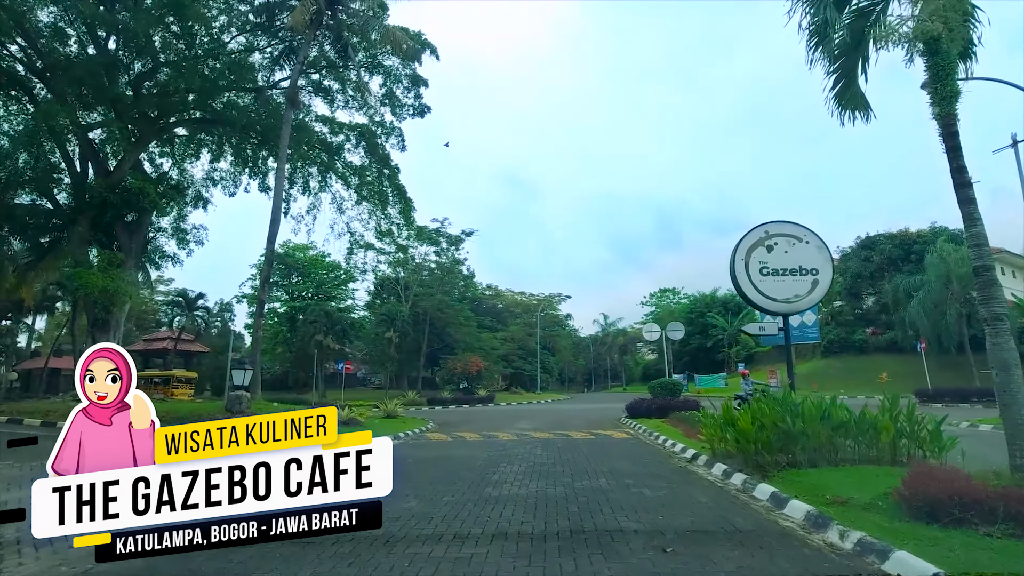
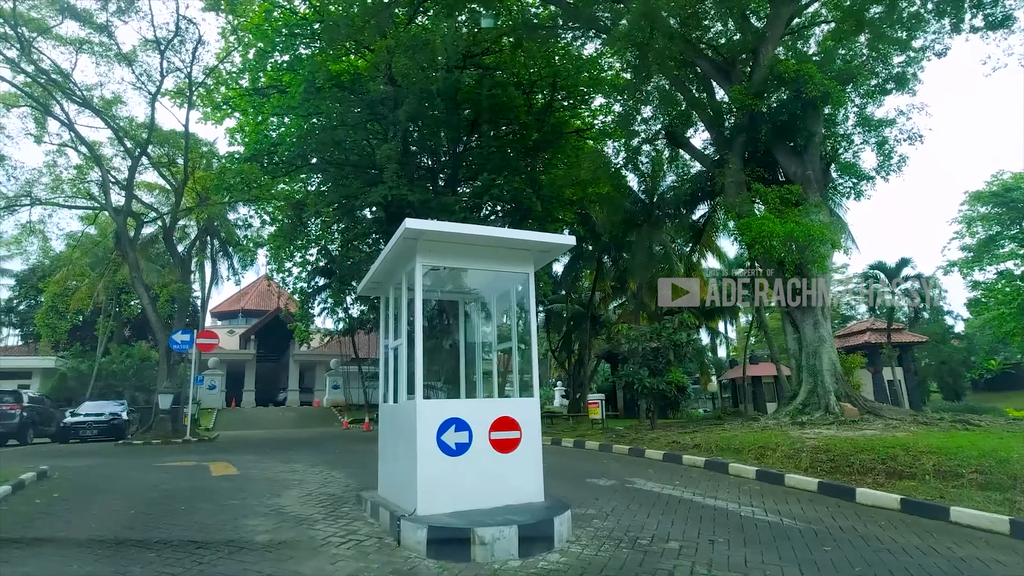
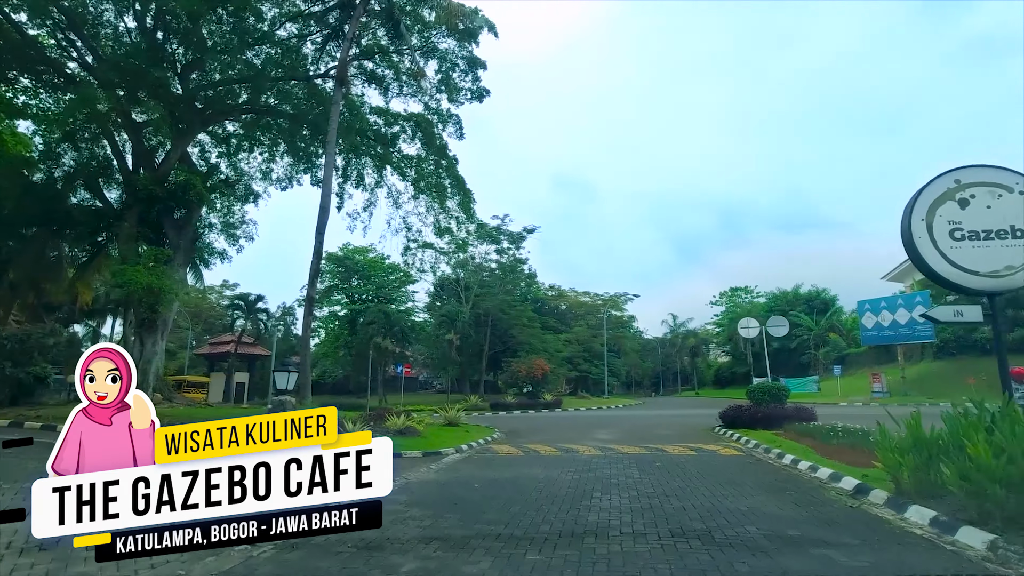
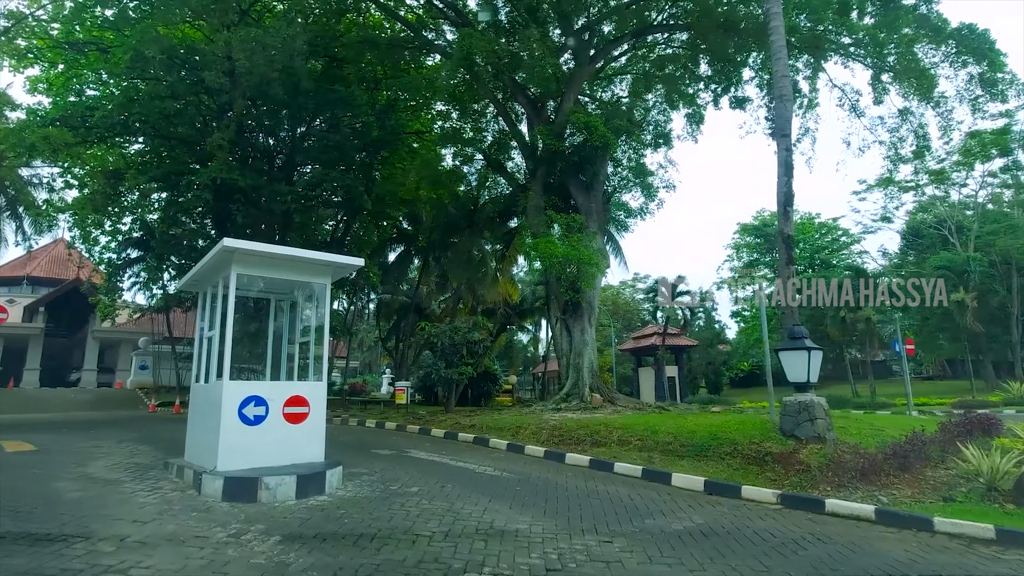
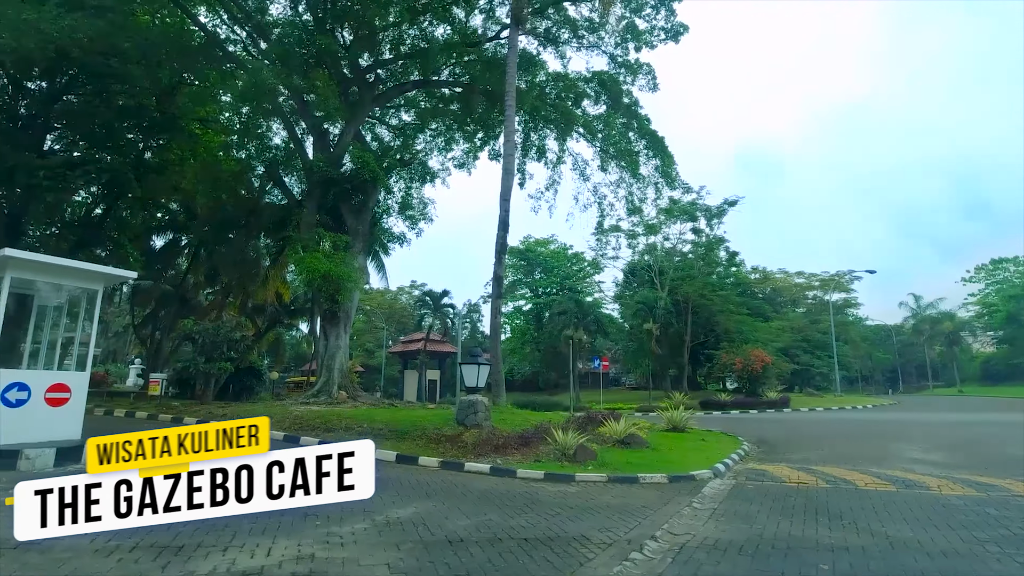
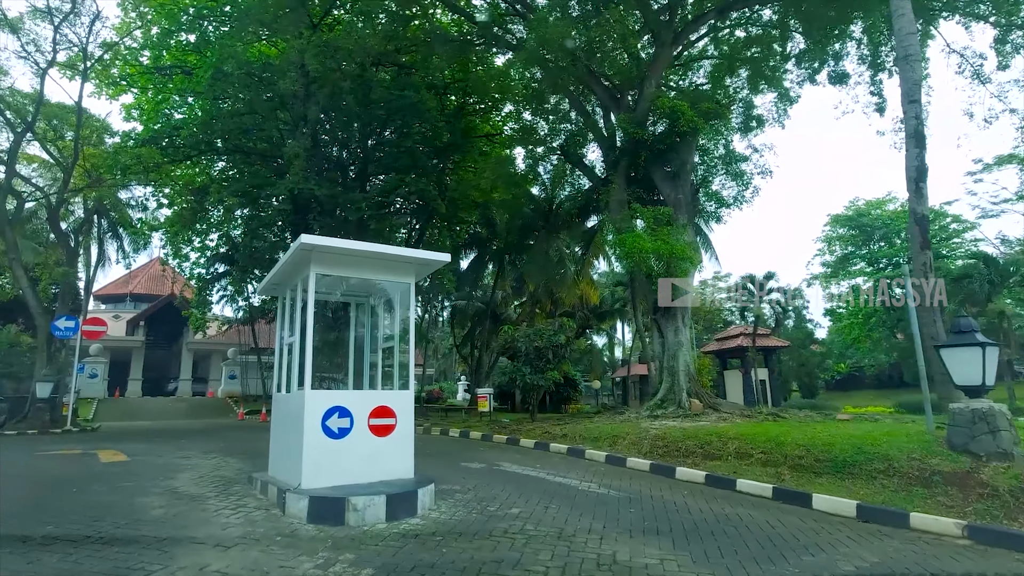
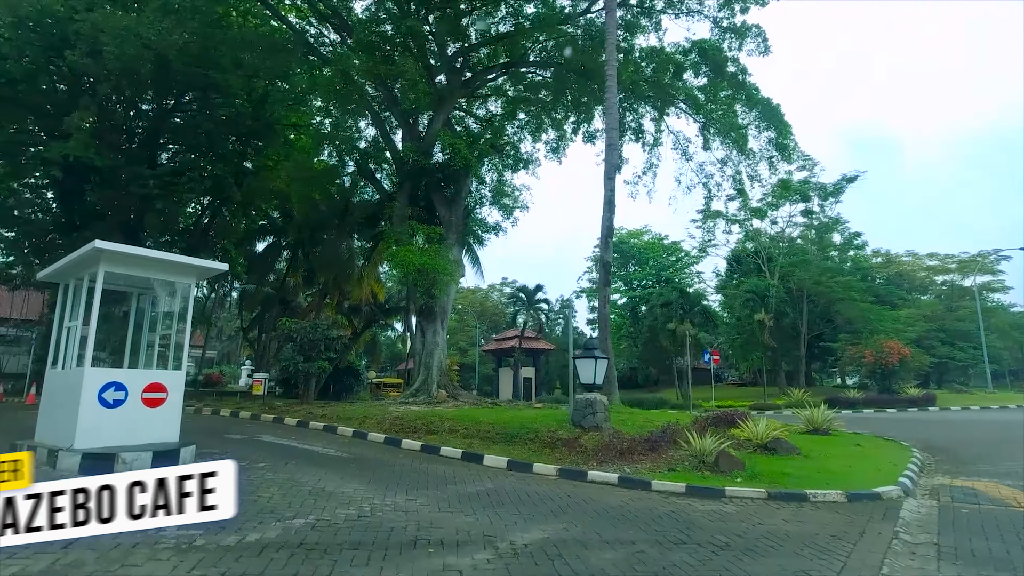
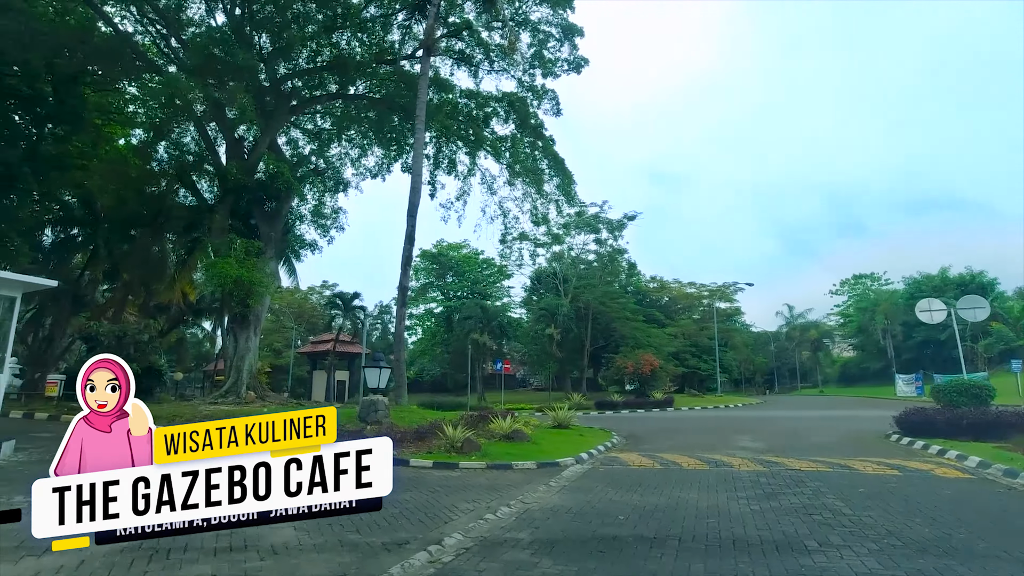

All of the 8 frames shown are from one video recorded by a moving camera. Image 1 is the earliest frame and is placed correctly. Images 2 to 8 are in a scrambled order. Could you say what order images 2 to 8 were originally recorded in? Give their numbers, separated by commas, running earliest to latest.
3, 8, 5, 7, 4, 6, 2
